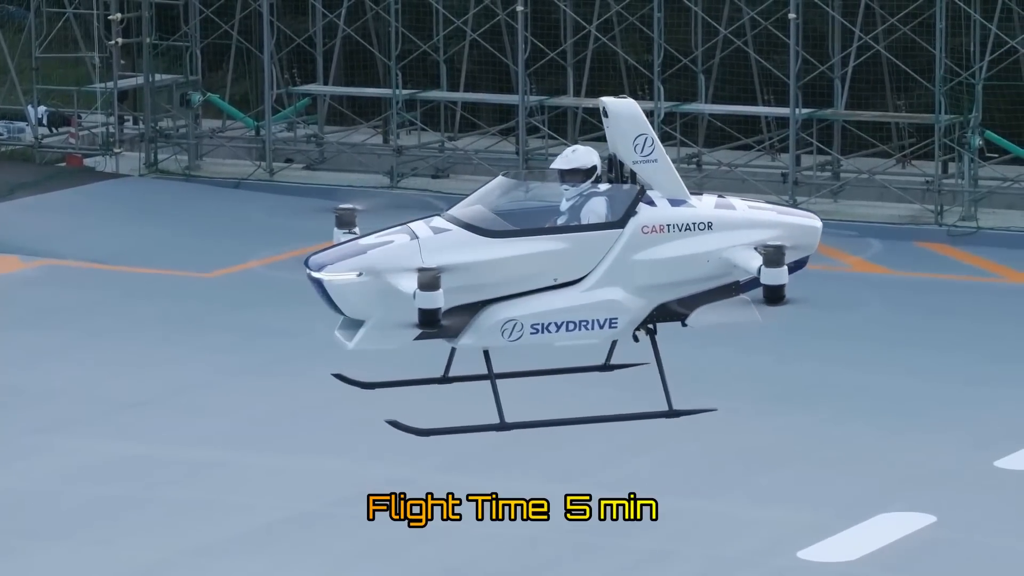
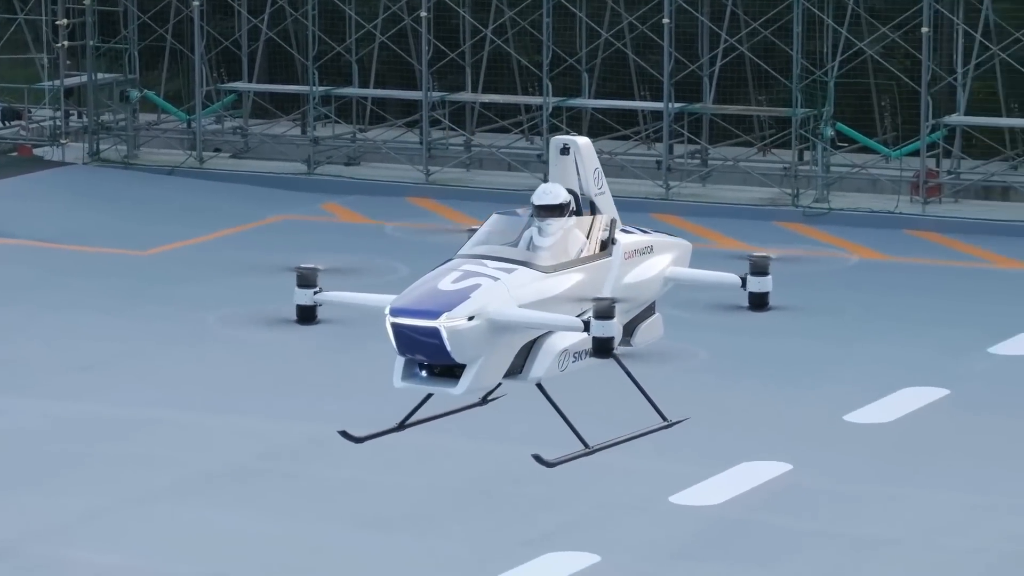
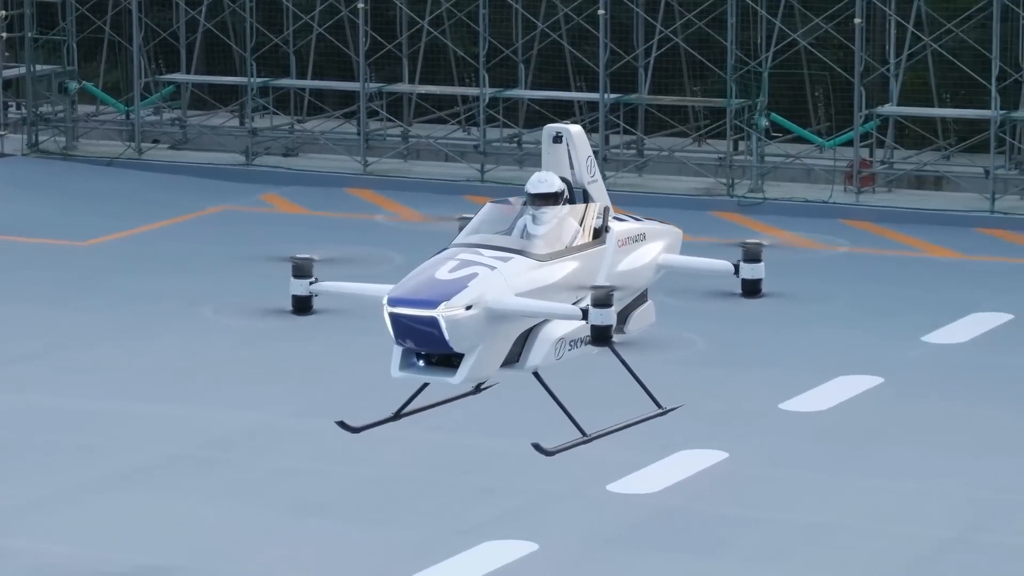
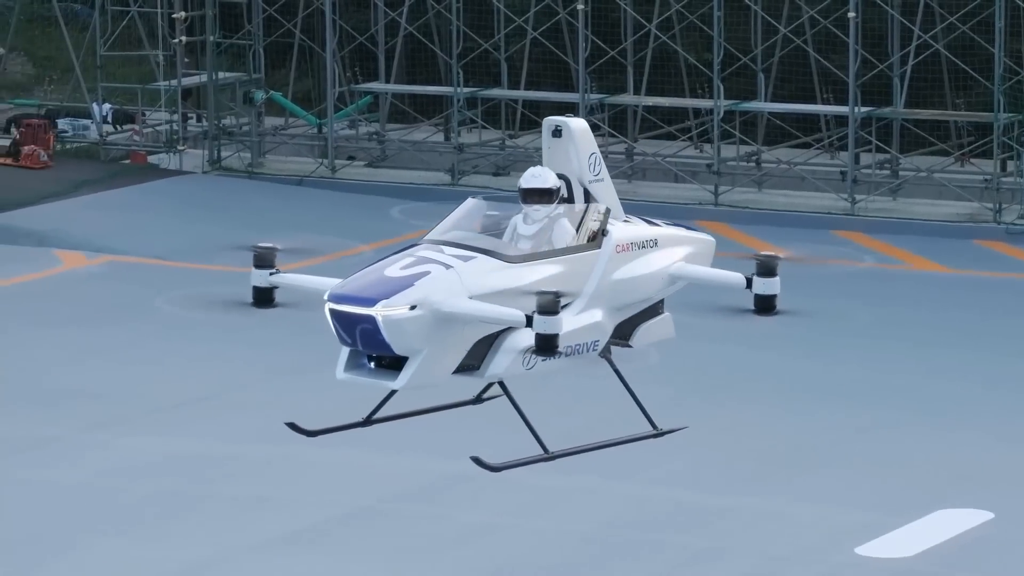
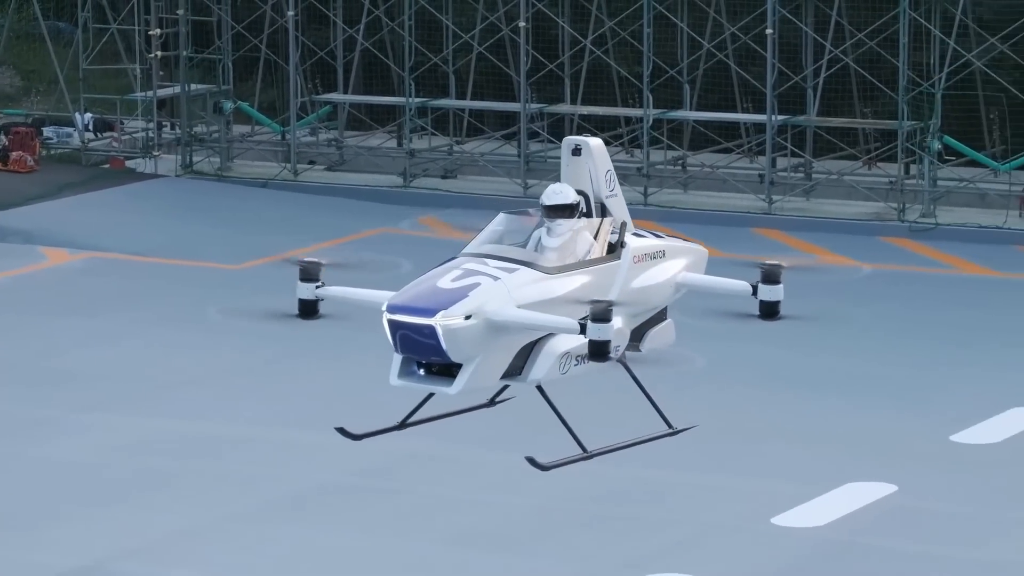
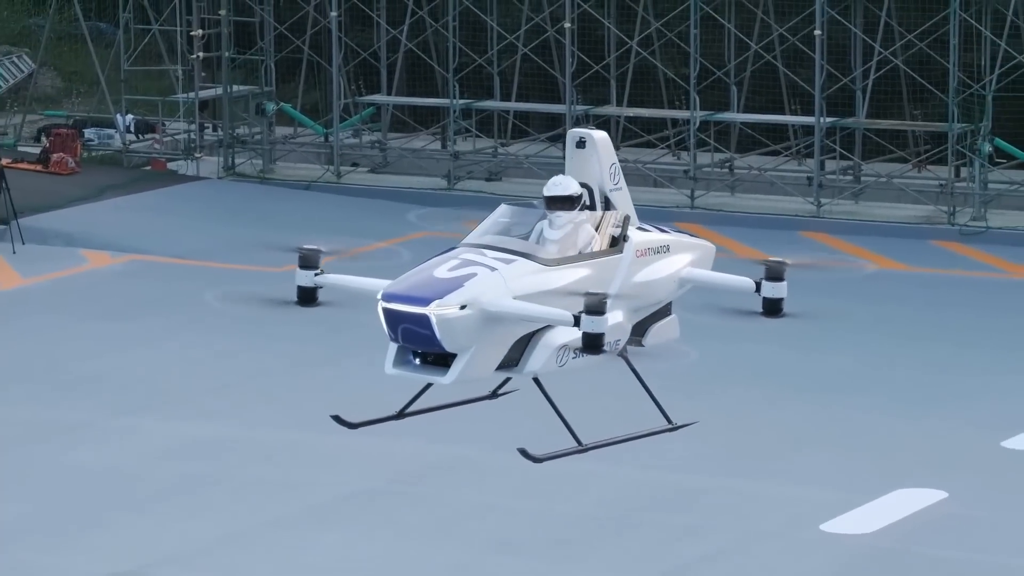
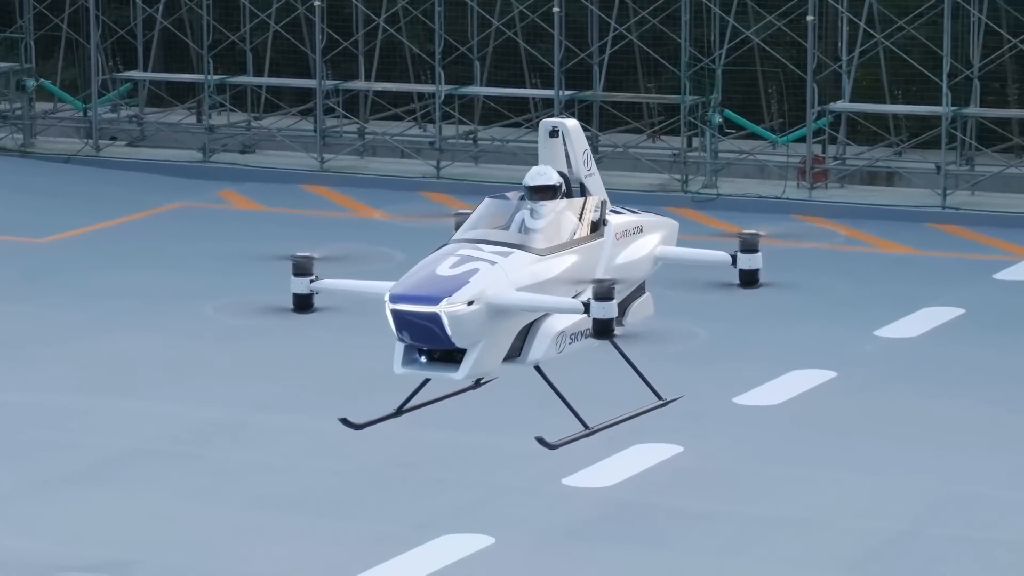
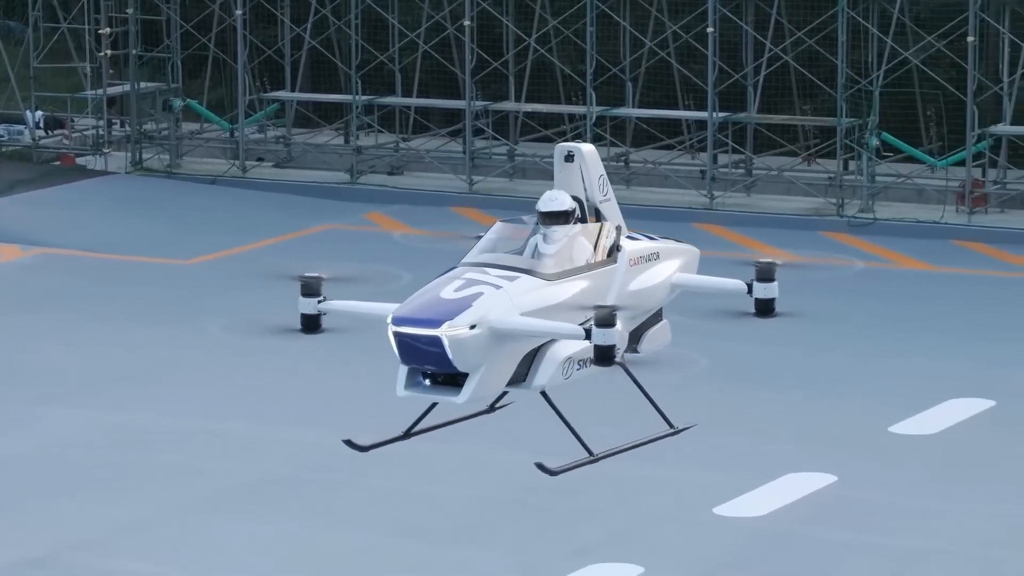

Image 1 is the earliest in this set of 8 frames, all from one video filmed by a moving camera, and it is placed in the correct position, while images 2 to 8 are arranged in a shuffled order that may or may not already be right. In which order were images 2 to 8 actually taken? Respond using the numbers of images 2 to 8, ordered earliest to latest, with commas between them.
4, 6, 5, 8, 2, 3, 7
